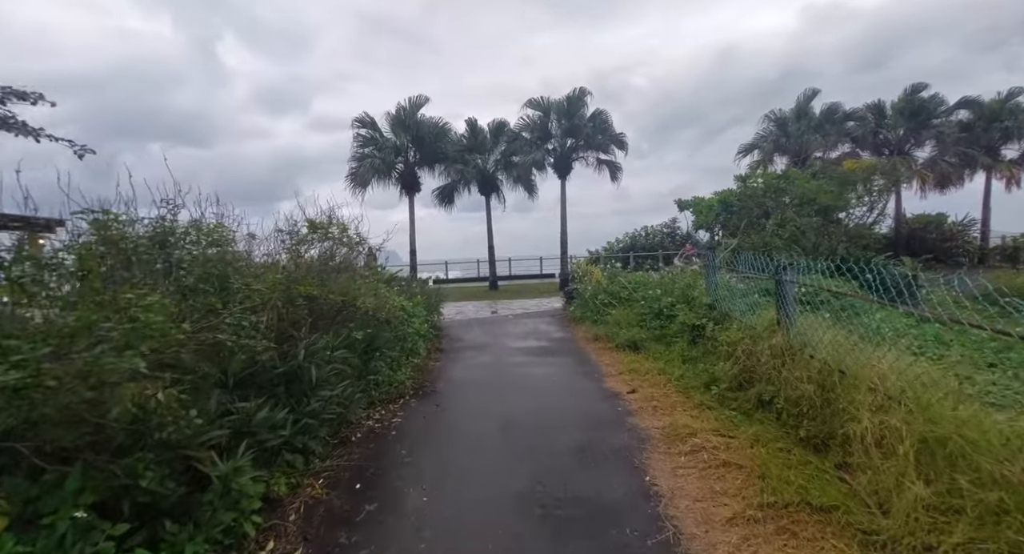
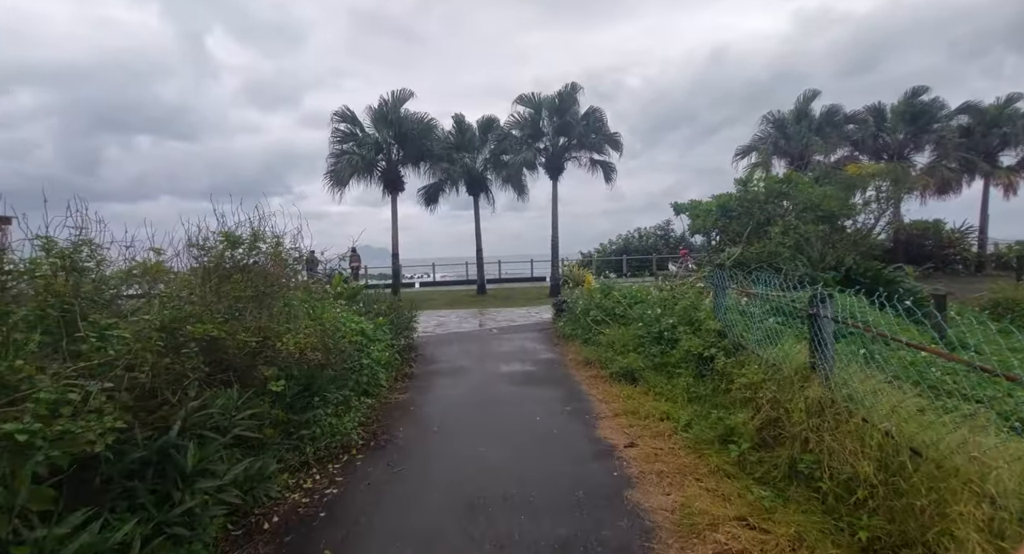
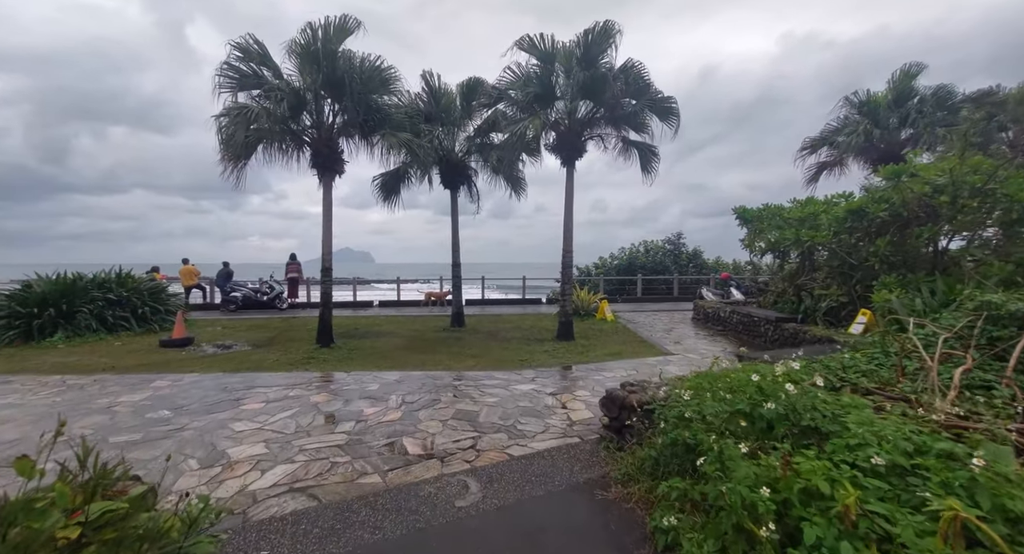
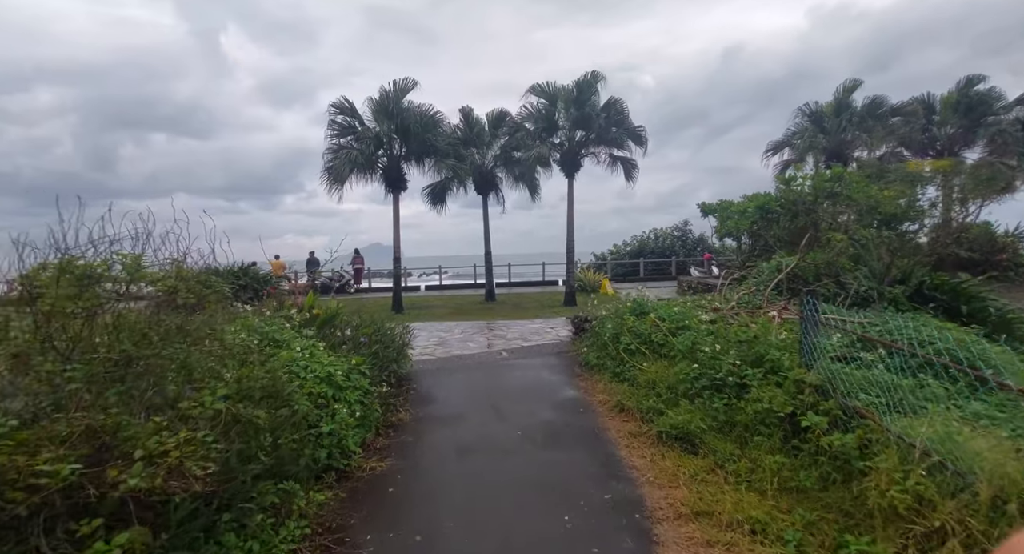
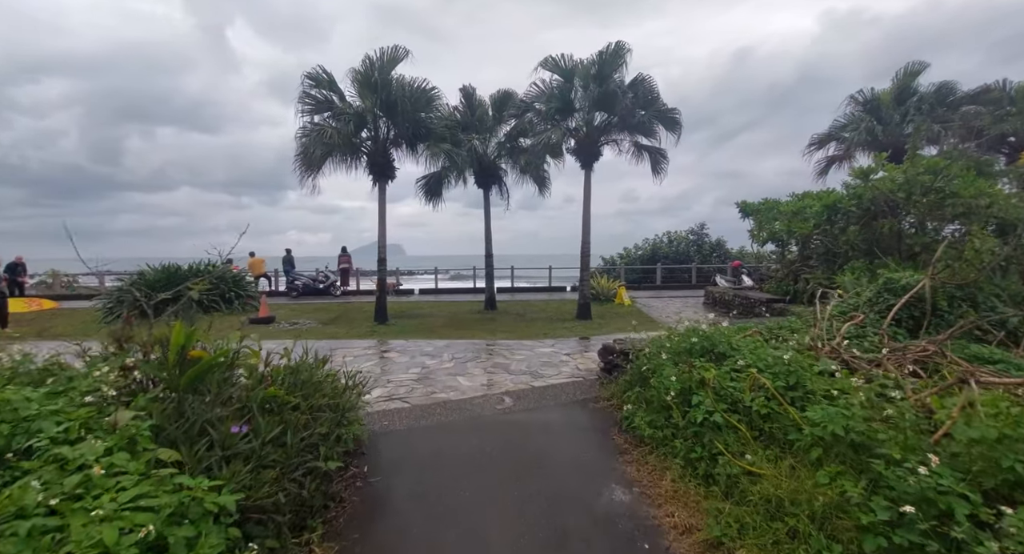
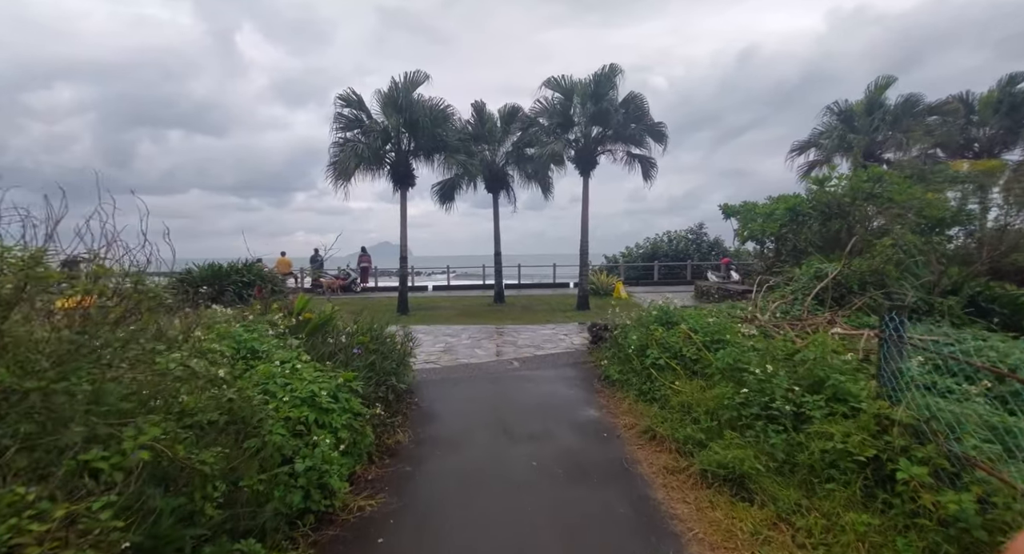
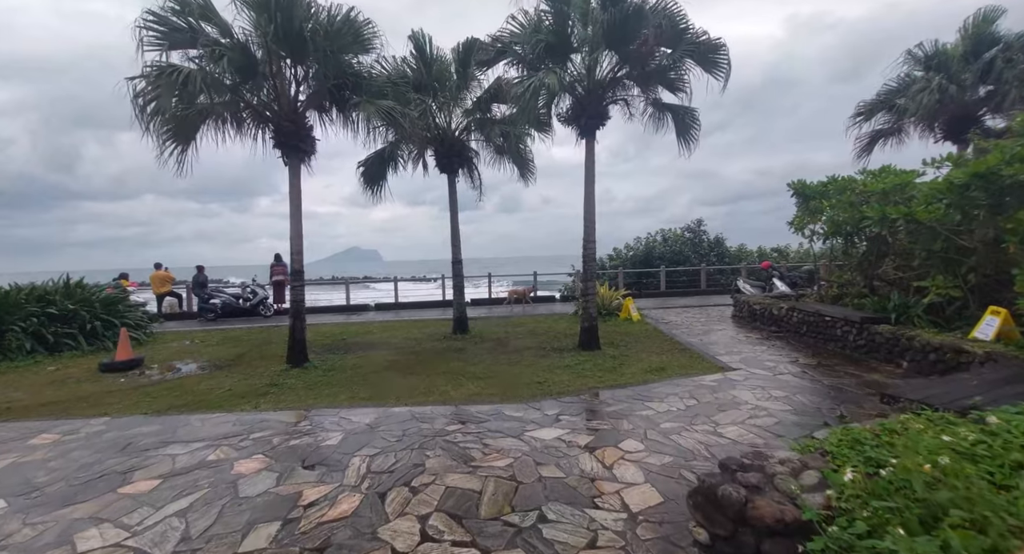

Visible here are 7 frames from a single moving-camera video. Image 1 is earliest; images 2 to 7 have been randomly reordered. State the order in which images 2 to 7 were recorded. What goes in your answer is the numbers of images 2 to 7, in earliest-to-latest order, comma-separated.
2, 4, 6, 5, 3, 7
